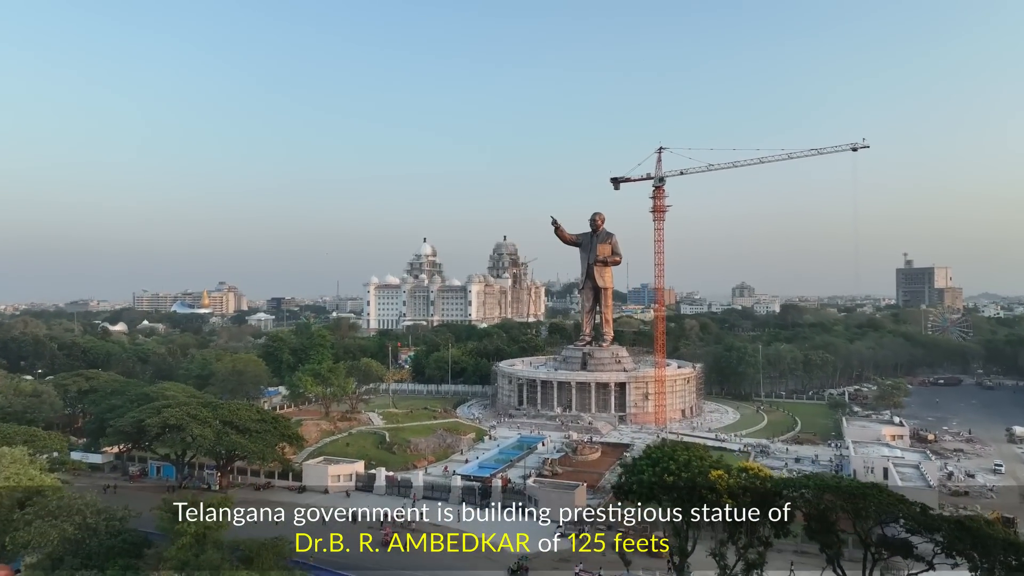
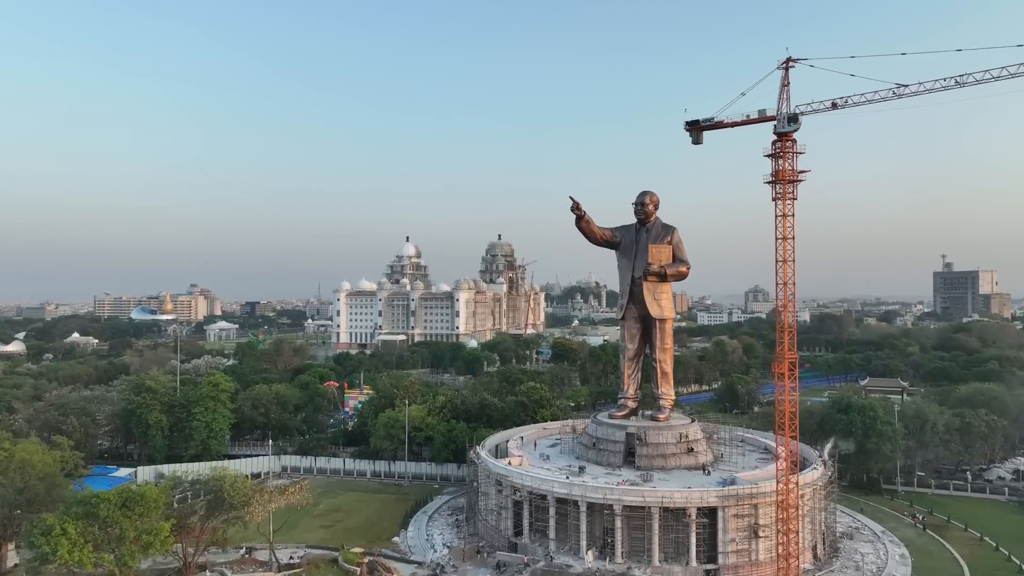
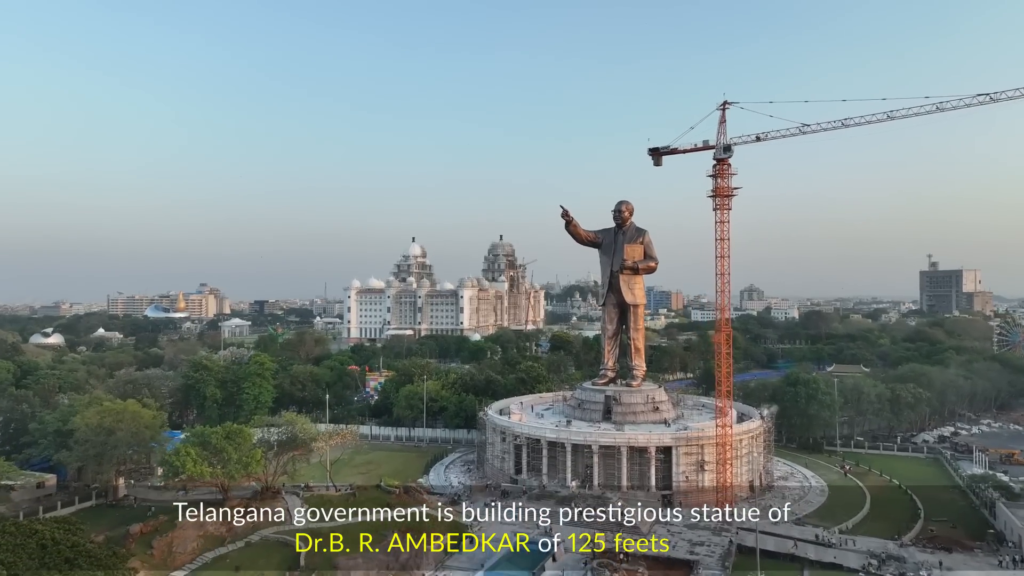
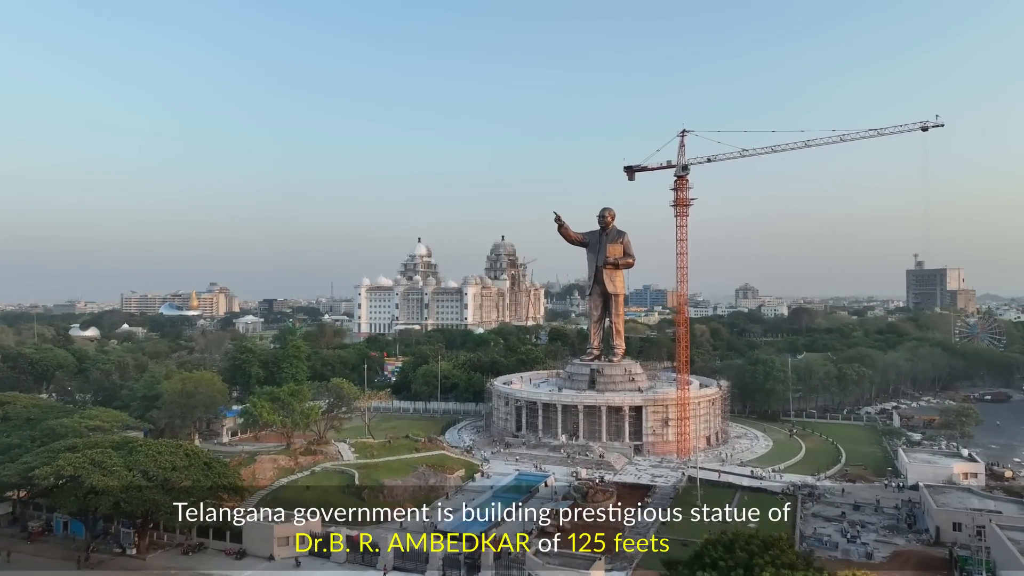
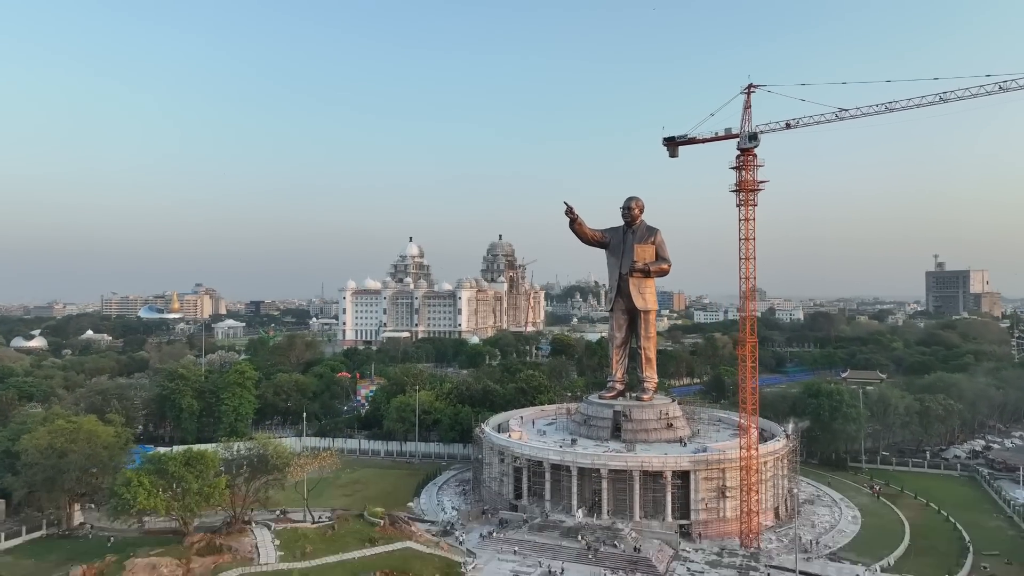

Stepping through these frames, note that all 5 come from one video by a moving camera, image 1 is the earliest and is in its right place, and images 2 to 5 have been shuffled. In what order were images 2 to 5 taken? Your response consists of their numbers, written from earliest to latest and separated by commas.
4, 3, 5, 2
